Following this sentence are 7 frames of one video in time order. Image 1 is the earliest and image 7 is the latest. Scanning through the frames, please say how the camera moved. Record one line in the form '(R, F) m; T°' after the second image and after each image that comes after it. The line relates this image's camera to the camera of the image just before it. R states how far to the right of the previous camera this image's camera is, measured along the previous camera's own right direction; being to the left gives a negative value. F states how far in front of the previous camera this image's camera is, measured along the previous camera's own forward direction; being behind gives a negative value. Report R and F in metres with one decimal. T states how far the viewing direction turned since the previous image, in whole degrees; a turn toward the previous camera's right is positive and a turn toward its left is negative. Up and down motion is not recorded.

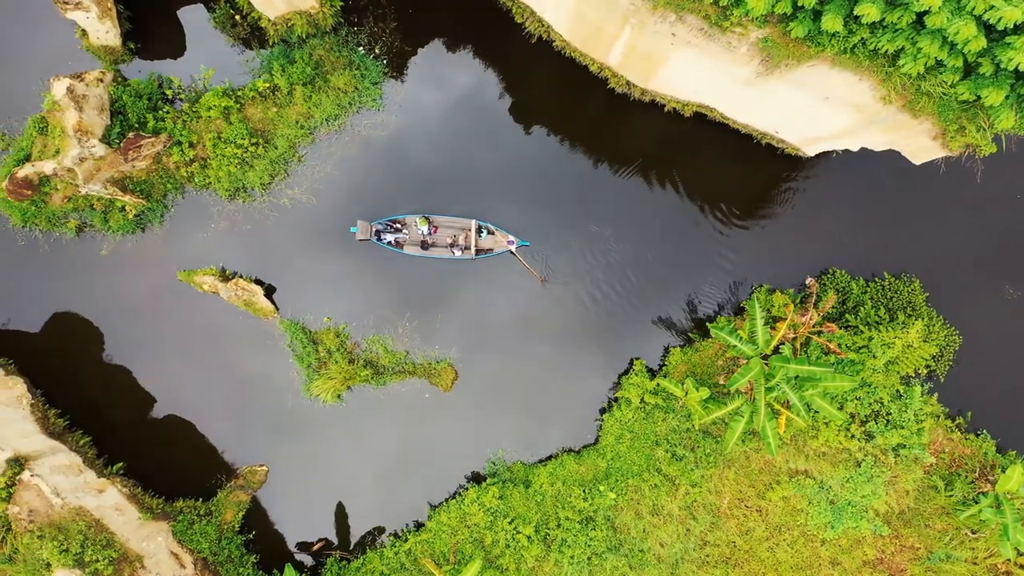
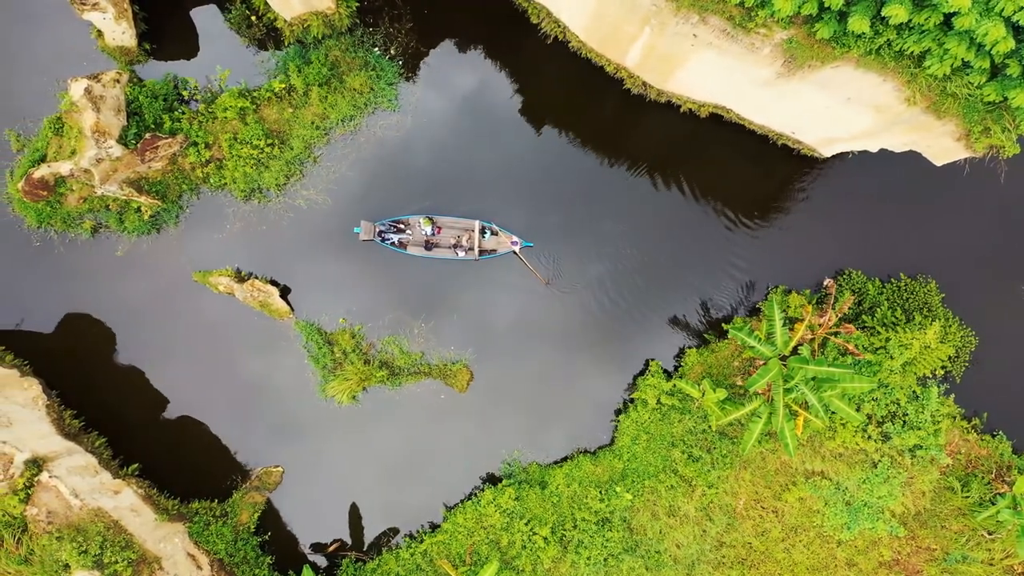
(-0.4, 0.0) m; 0°
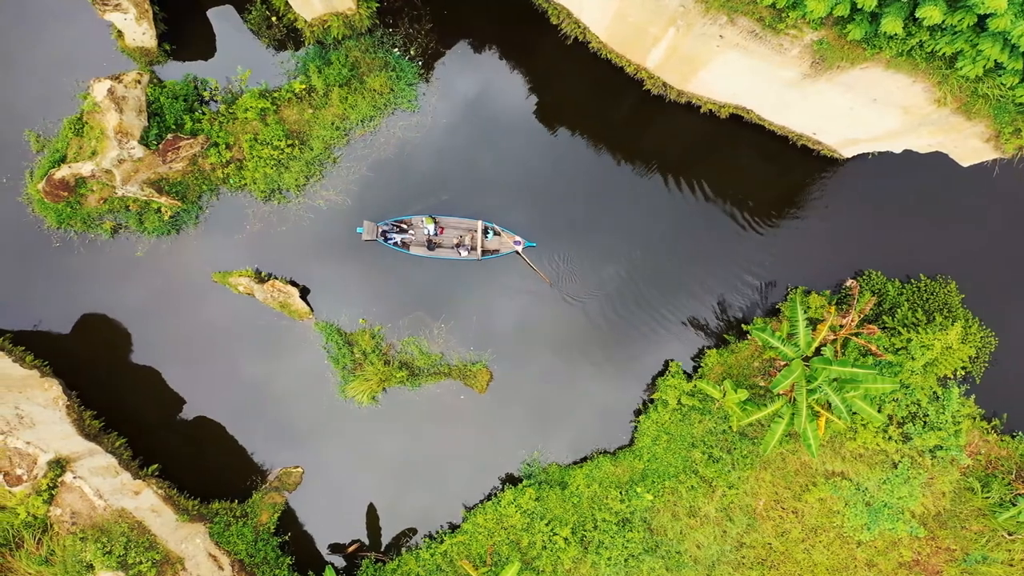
(-0.5, 0.0) m; 0°
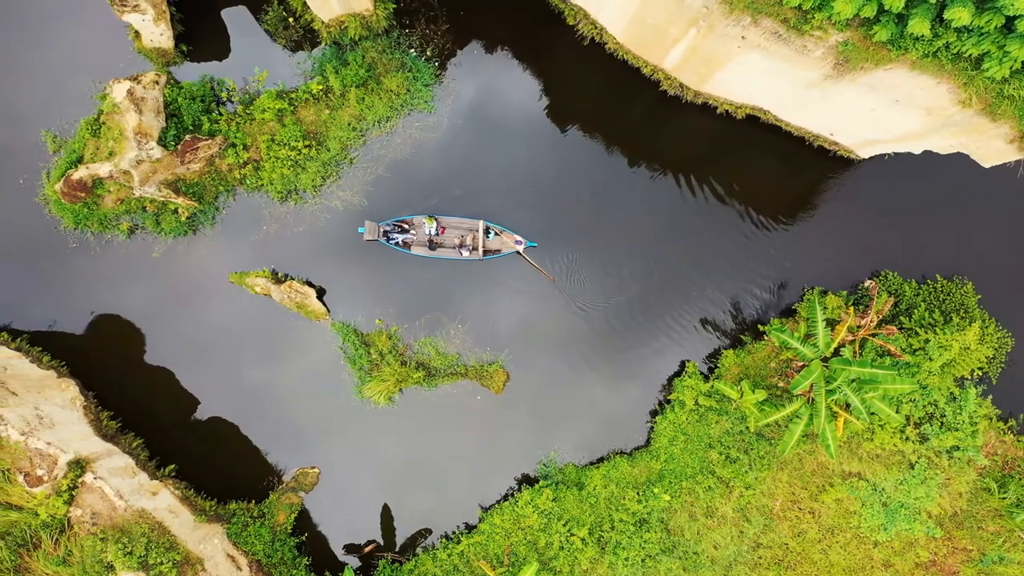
(-0.4, 0.0) m; 0°
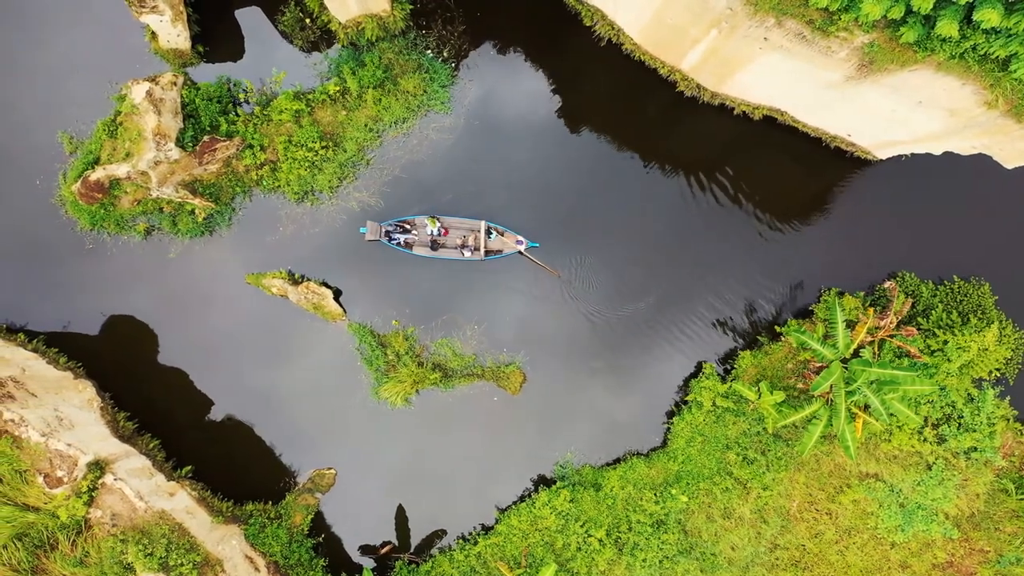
(-0.4, 0.0) m; 0°
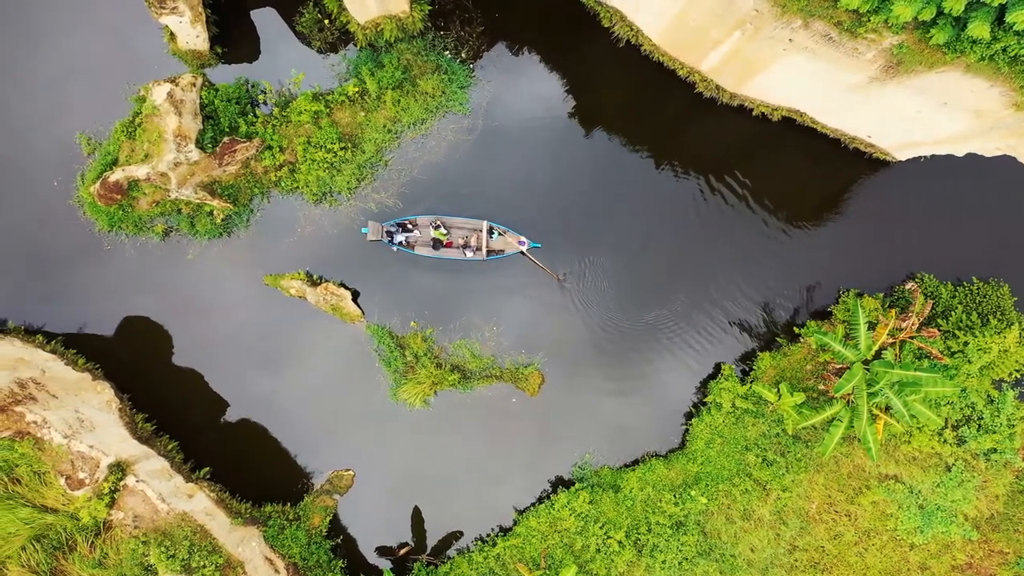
(-0.4, 0.0) m; 0°
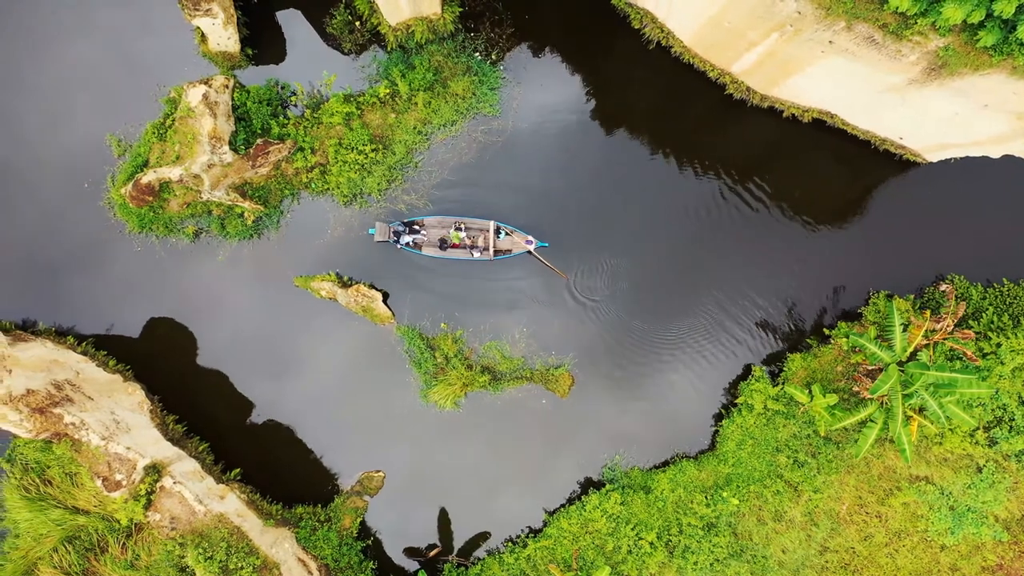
(-0.7, 0.0) m; 0°
